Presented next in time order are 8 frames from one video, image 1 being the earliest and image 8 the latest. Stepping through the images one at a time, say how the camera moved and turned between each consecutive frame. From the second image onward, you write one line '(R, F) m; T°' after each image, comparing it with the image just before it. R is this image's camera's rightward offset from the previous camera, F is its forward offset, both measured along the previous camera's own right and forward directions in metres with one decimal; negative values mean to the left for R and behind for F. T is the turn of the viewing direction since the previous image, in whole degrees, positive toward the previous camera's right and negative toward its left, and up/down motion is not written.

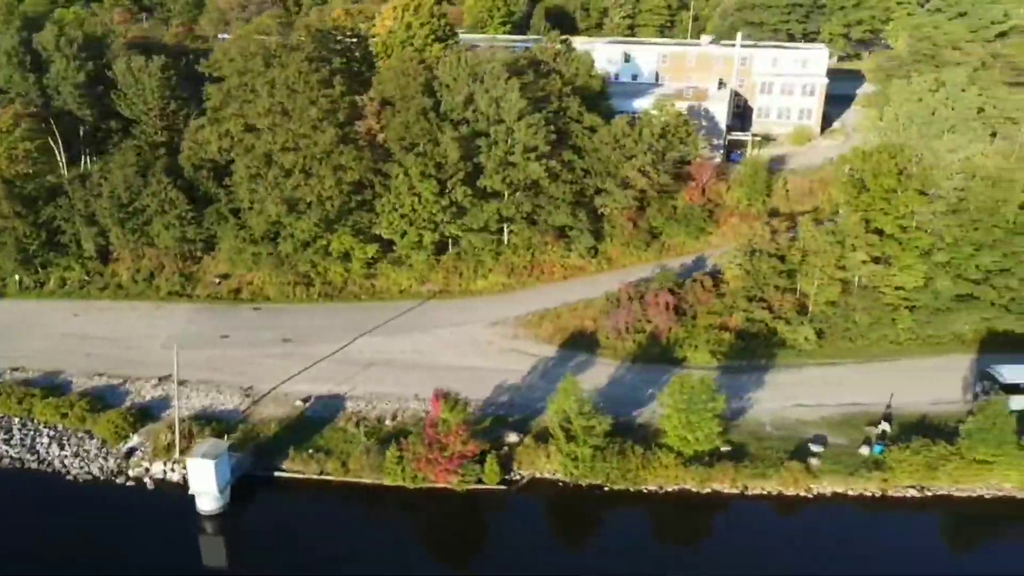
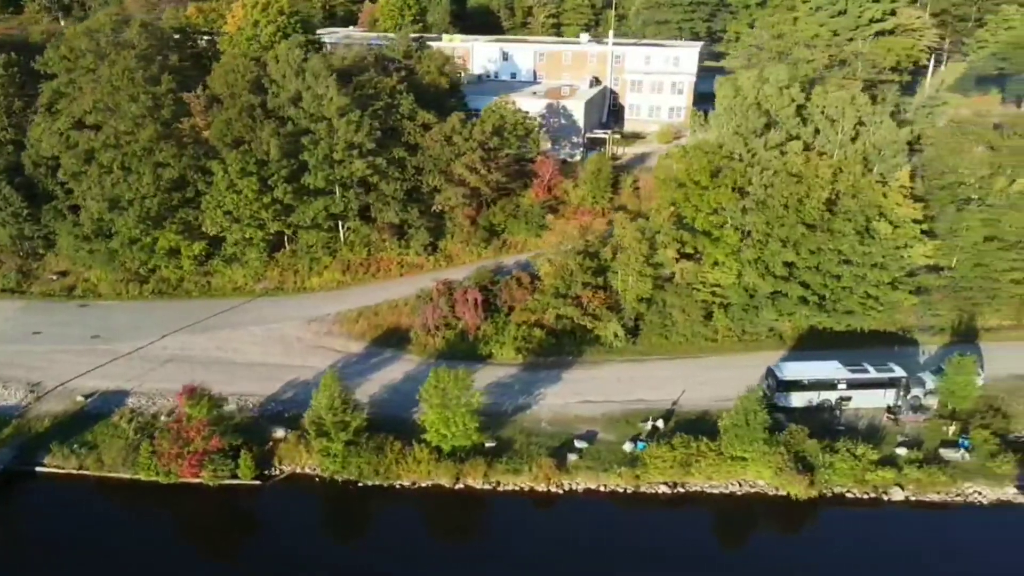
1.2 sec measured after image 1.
(+5.2, 0.0) m; 0°
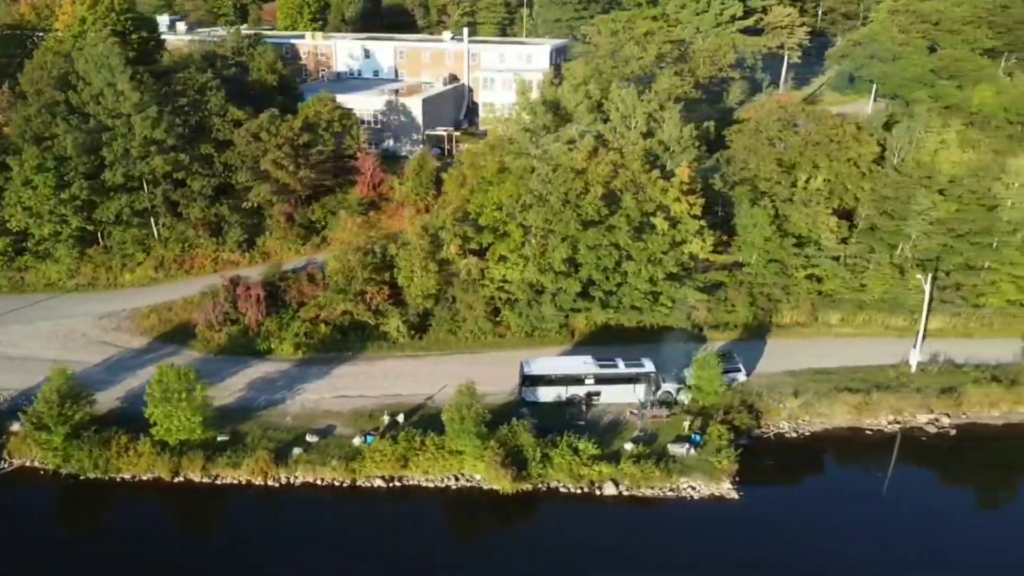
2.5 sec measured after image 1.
(+6.0, 0.0) m; 0°
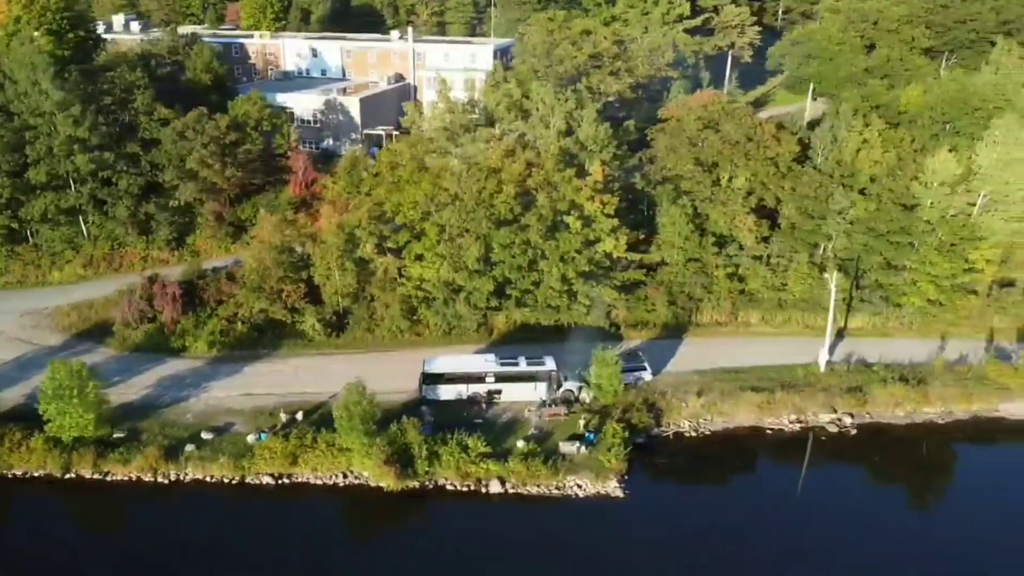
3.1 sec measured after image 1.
(+2.4, 0.0) m; 0°
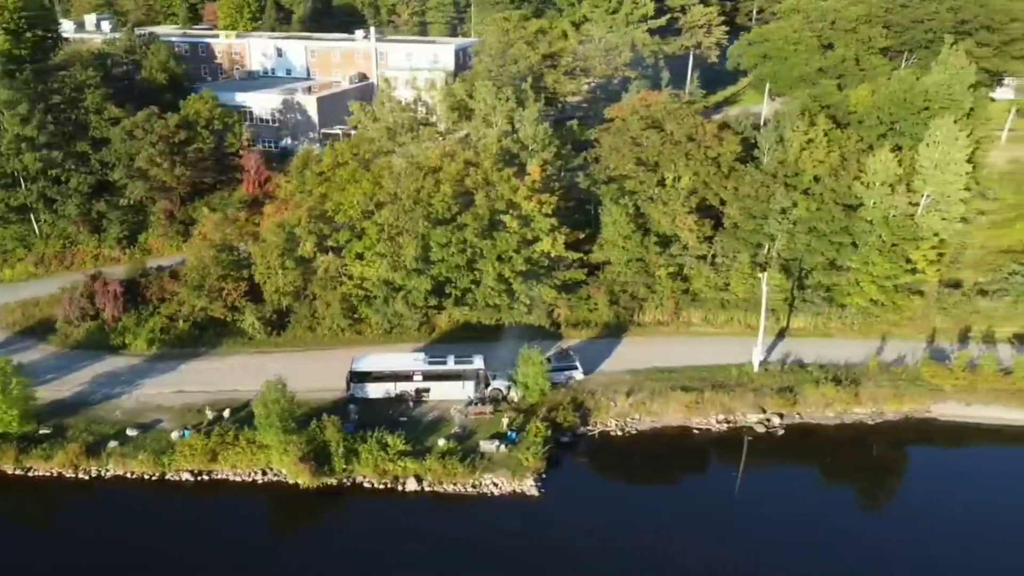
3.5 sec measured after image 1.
(+1.9, 0.0) m; -1°
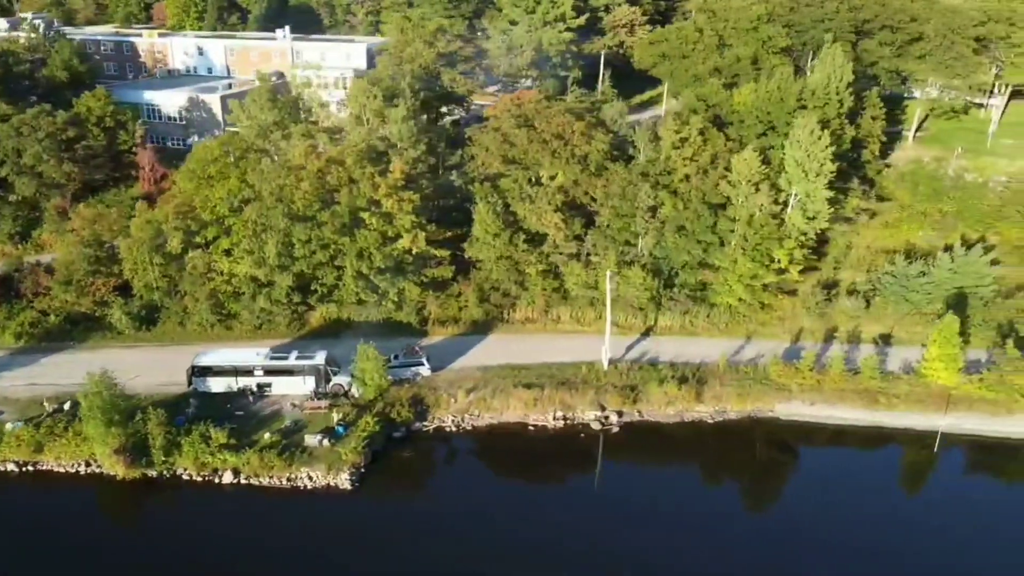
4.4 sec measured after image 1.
(+4.1, -0.1) m; -1°
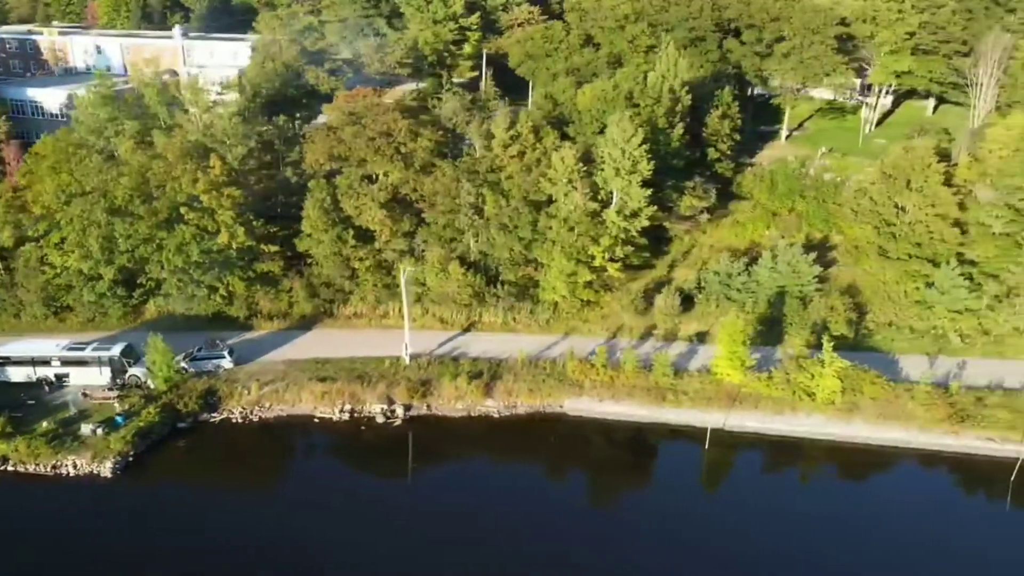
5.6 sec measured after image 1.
(+5.5, -0.2) m; -1°
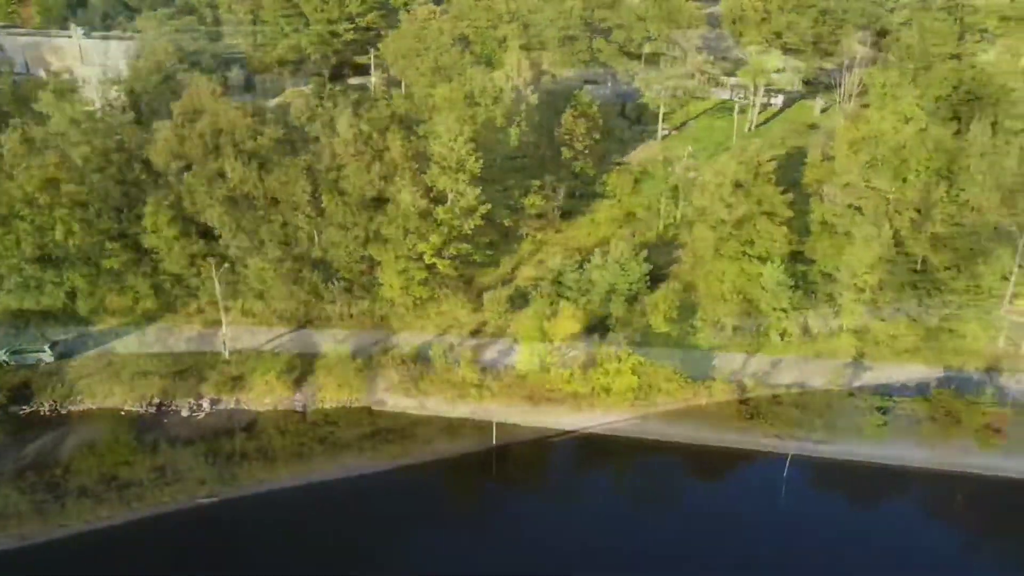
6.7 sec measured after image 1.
(+5.0, -0.2) m; -1°
